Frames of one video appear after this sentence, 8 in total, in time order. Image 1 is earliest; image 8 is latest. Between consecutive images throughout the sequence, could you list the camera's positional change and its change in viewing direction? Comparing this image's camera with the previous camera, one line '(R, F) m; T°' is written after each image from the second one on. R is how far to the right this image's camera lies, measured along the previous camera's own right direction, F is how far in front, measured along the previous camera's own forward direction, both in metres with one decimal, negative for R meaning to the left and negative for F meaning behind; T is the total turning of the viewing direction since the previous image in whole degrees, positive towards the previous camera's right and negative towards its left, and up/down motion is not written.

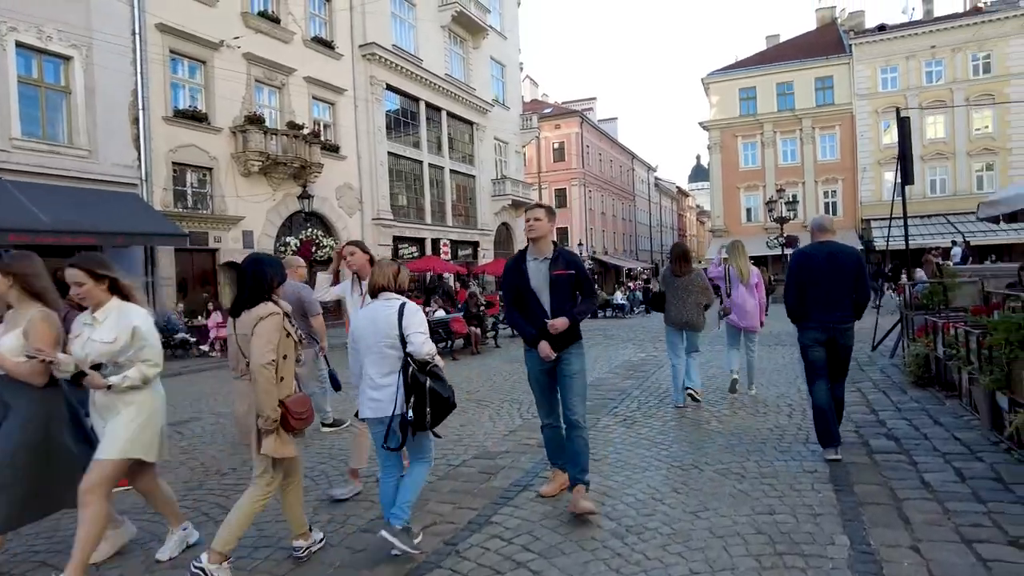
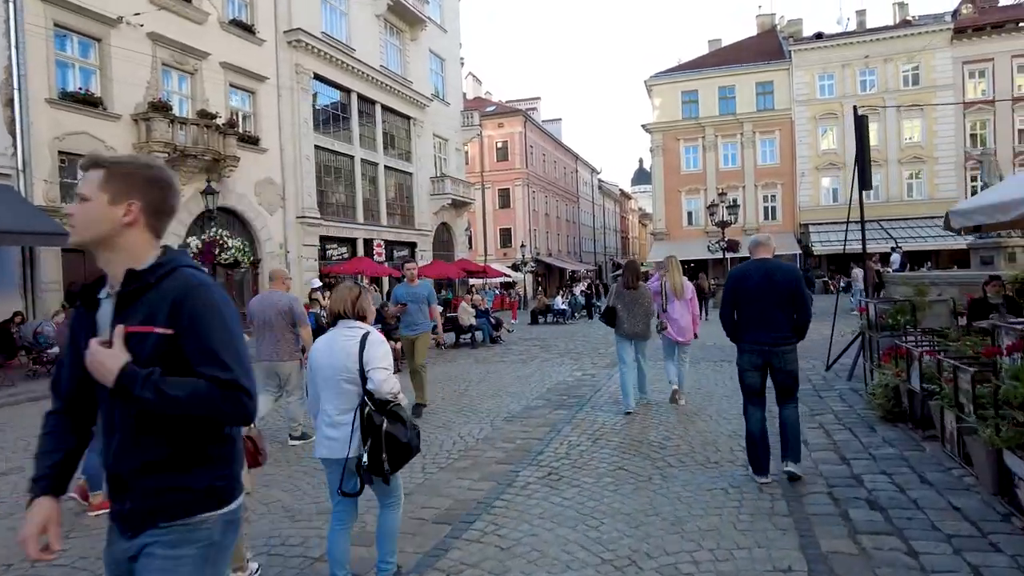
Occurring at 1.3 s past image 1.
(+0.3, +1.2) m; +5°
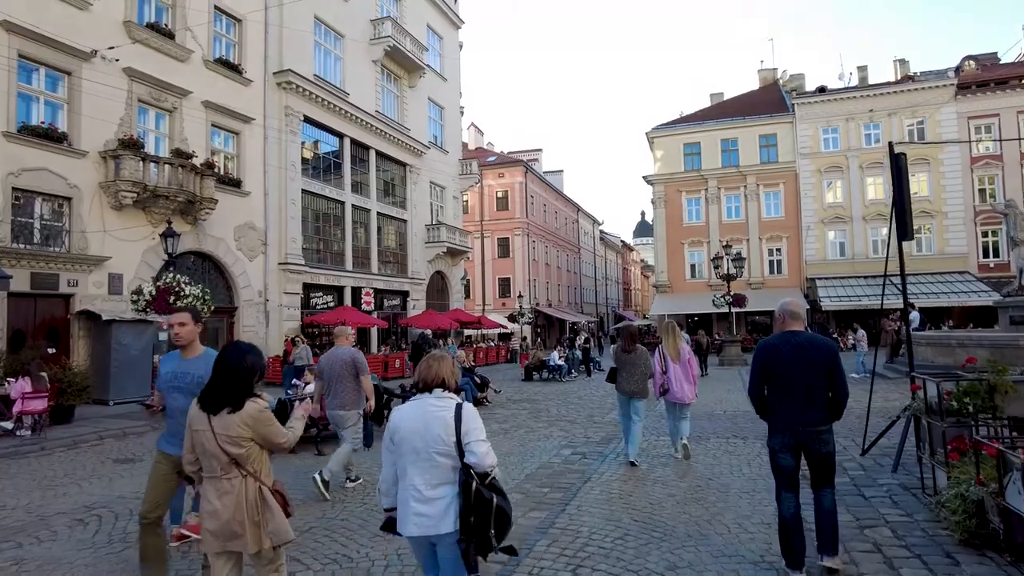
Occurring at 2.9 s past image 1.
(+0.3, +1.4) m; 0°
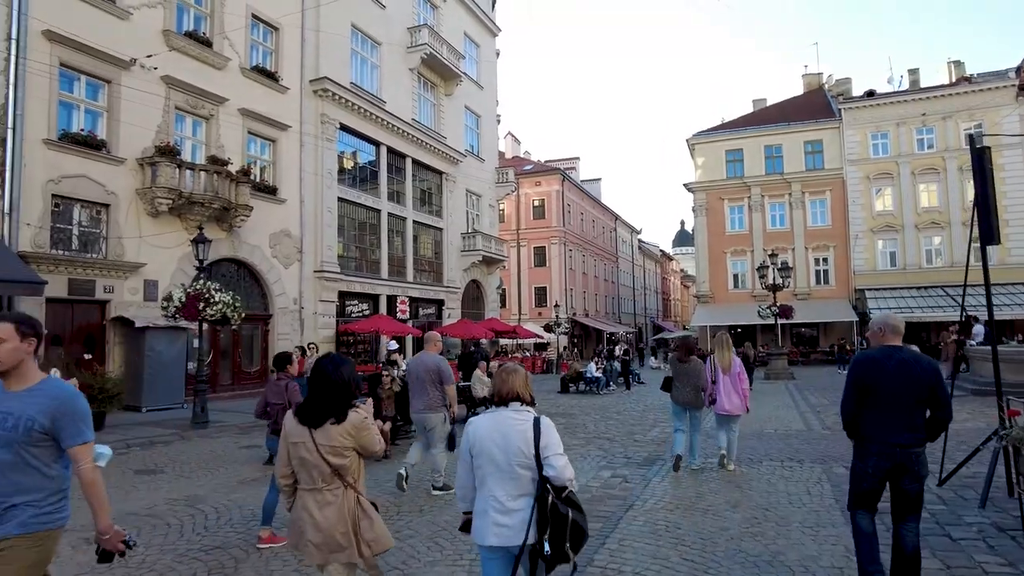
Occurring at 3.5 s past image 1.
(0.0, +0.5) m; -3°
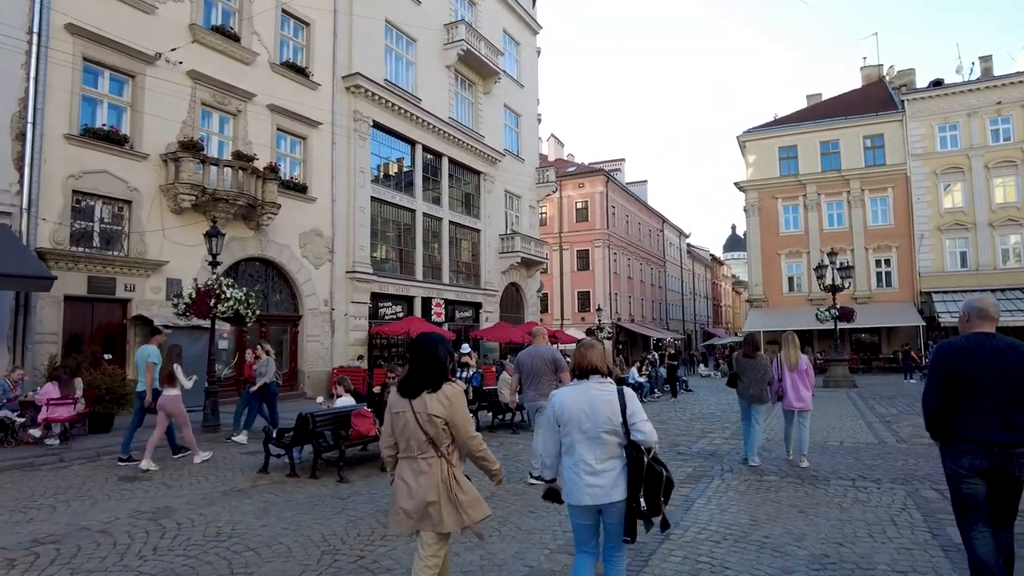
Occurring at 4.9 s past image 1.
(+0.3, +1.1) m; -4°
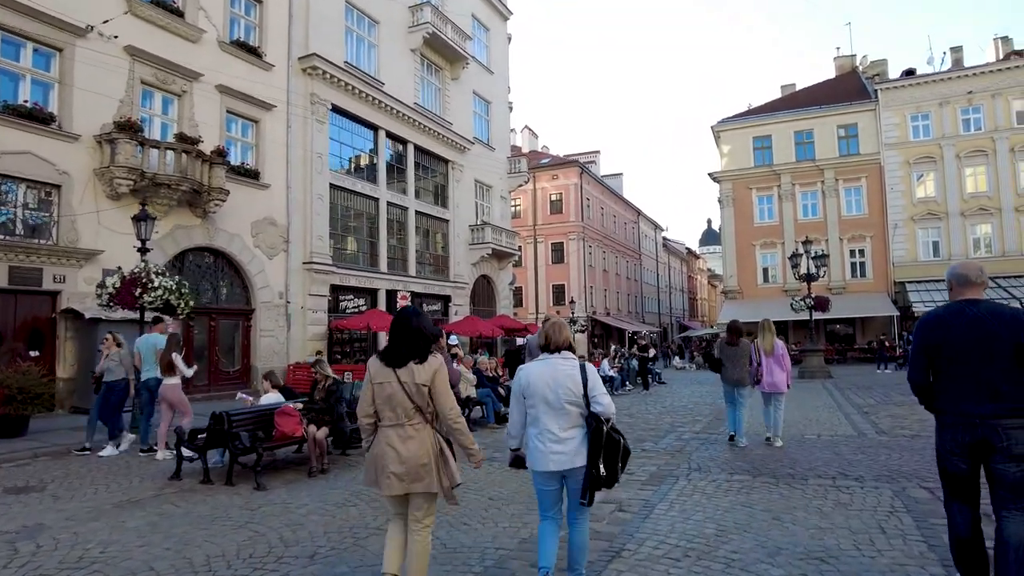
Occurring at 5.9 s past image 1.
(+0.4, +0.8) m; +2°
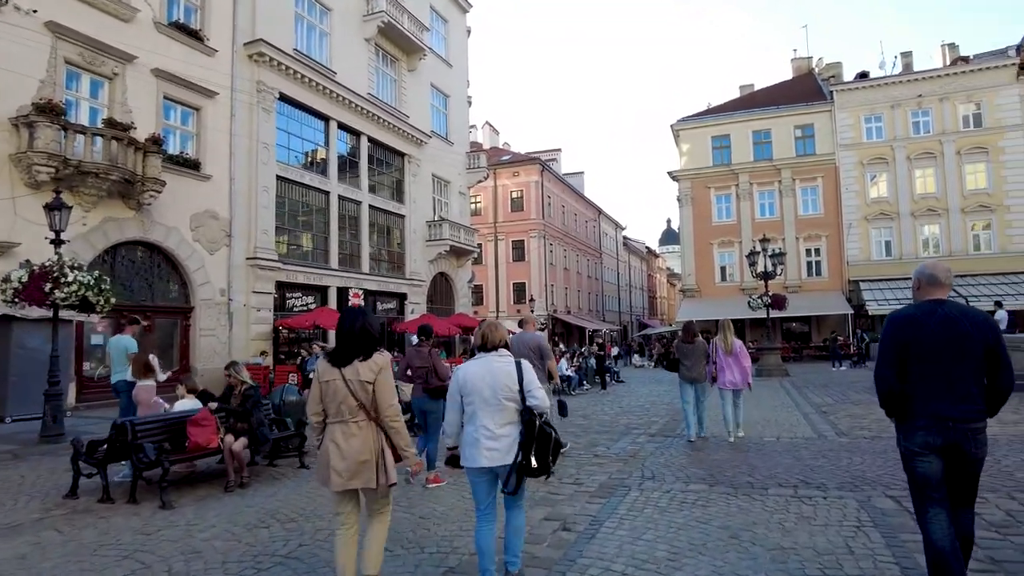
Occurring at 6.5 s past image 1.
(+0.2, +0.6) m; +3°
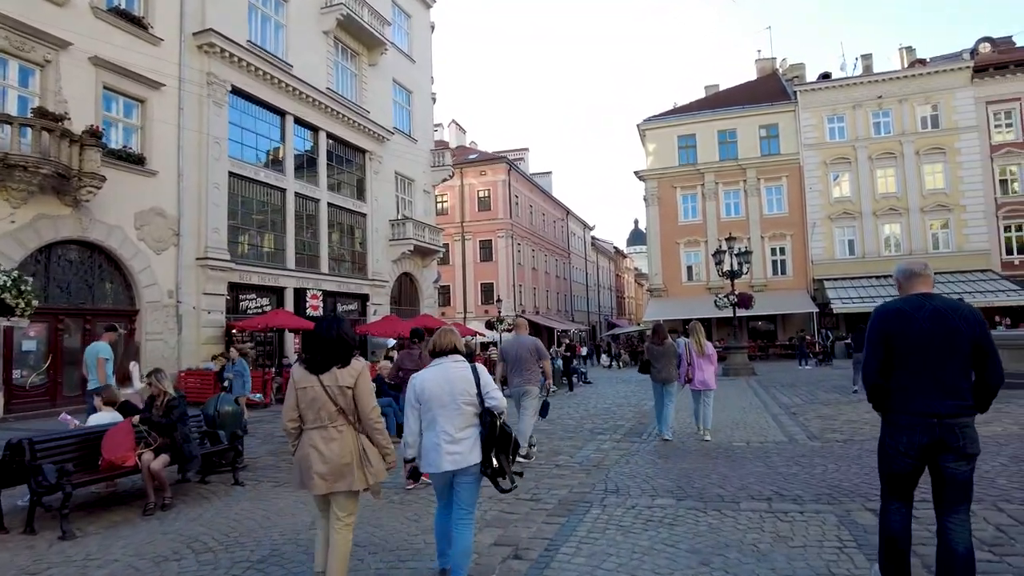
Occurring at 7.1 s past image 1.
(+0.2, +0.5) m; +3°
